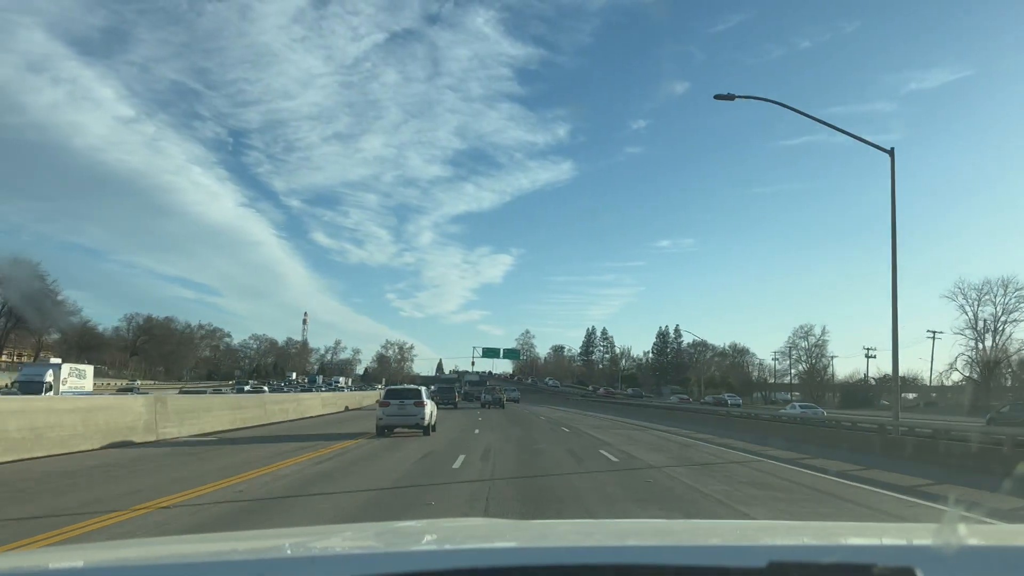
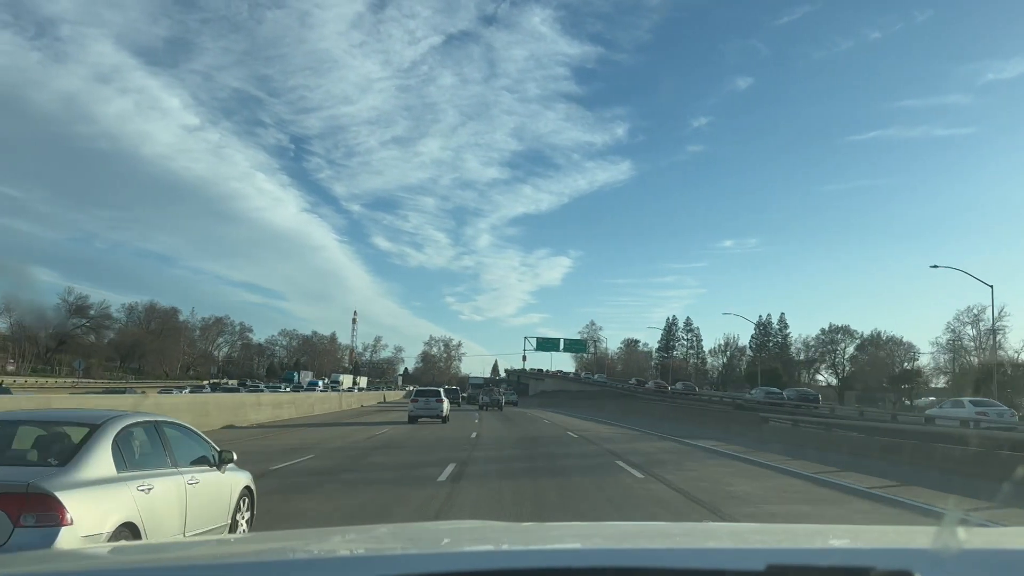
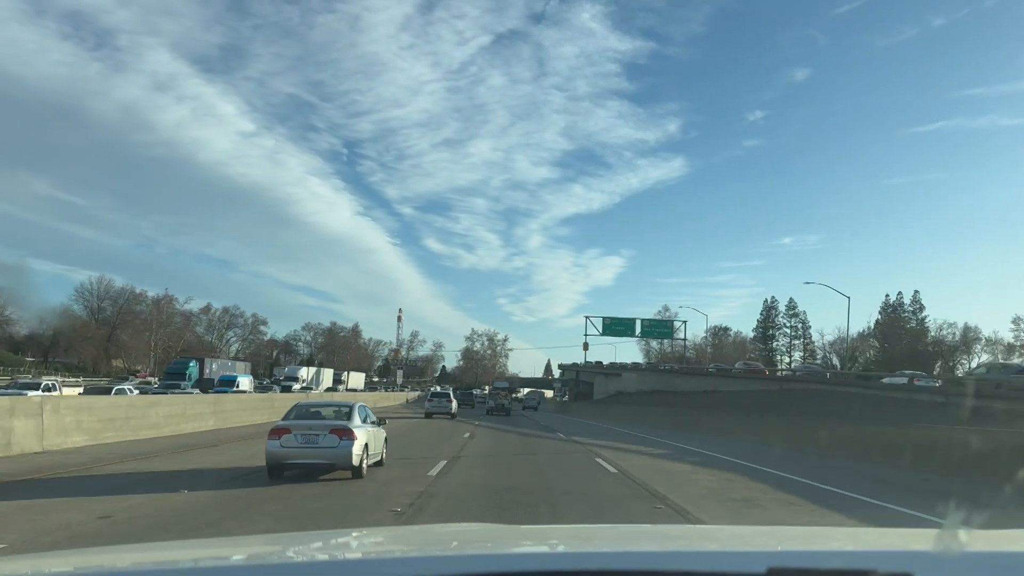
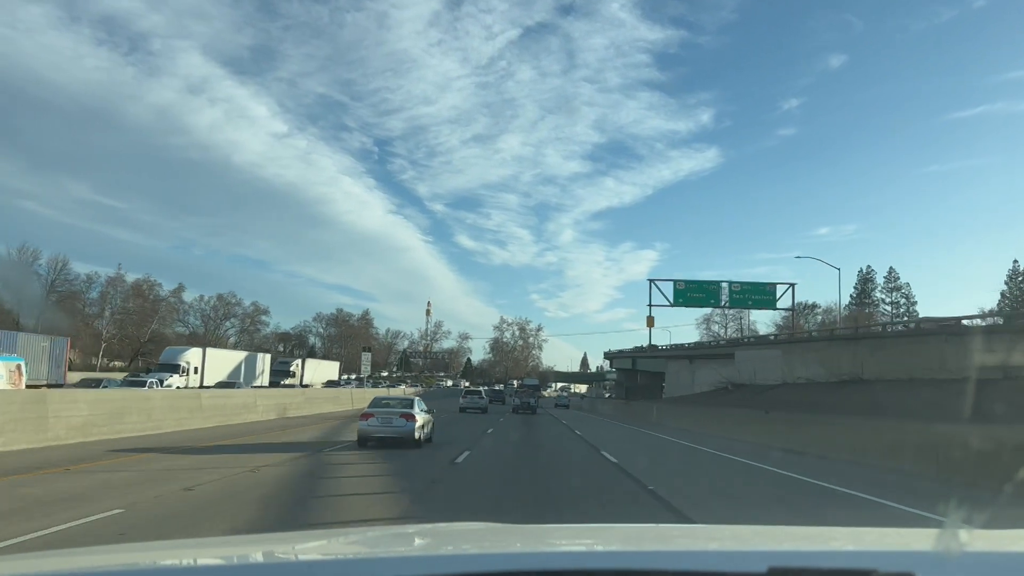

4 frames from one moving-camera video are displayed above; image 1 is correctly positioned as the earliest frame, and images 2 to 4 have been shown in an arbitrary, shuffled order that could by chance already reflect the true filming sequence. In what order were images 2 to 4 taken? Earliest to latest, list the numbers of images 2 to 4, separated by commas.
2, 3, 4
